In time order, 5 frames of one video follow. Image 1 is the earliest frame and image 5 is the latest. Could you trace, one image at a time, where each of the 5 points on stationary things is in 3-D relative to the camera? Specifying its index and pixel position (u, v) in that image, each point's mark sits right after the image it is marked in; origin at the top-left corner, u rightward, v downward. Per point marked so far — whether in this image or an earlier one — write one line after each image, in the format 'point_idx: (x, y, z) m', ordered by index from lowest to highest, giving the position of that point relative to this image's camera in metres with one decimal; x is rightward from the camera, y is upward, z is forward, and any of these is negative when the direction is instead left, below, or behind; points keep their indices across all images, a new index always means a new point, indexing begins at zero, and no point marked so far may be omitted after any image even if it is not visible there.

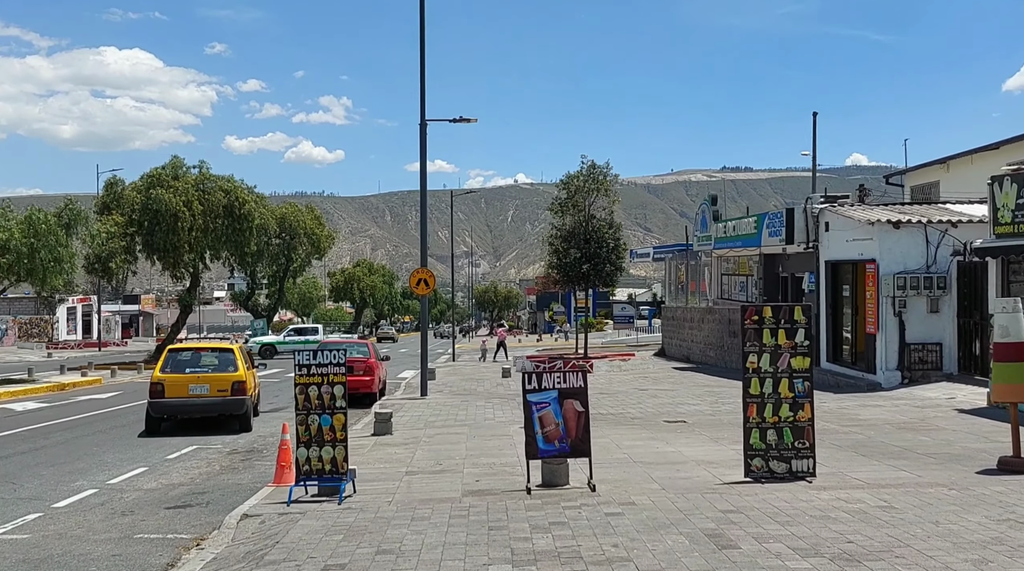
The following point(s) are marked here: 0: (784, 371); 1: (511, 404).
0: (+2.8, -0.9, +9.7) m
1: (0.0, -2.4, +19.0) m
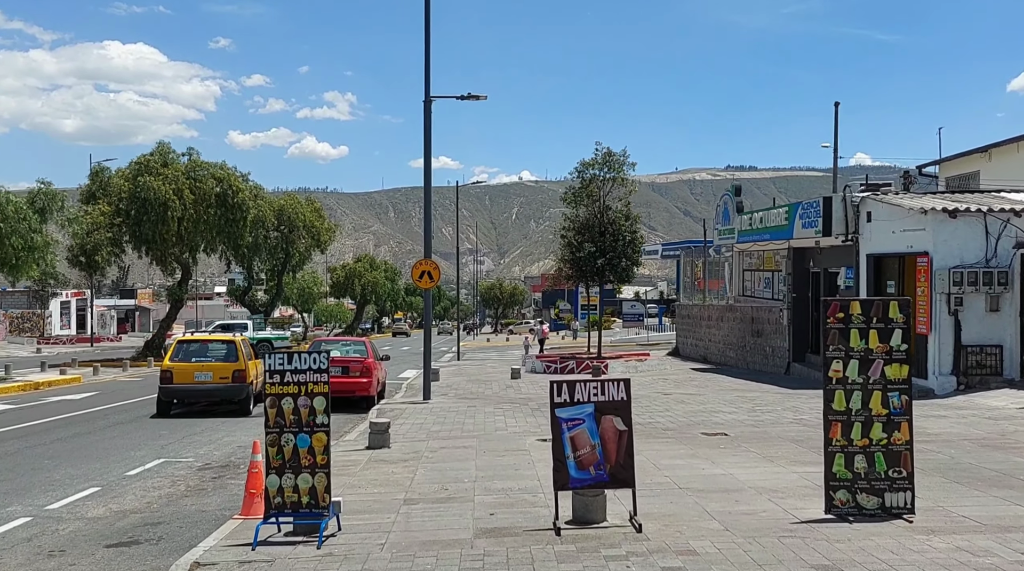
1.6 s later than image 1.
0: (+3.0, -0.8, +7.8) m
1: (+0.2, -2.3, +17.1) m
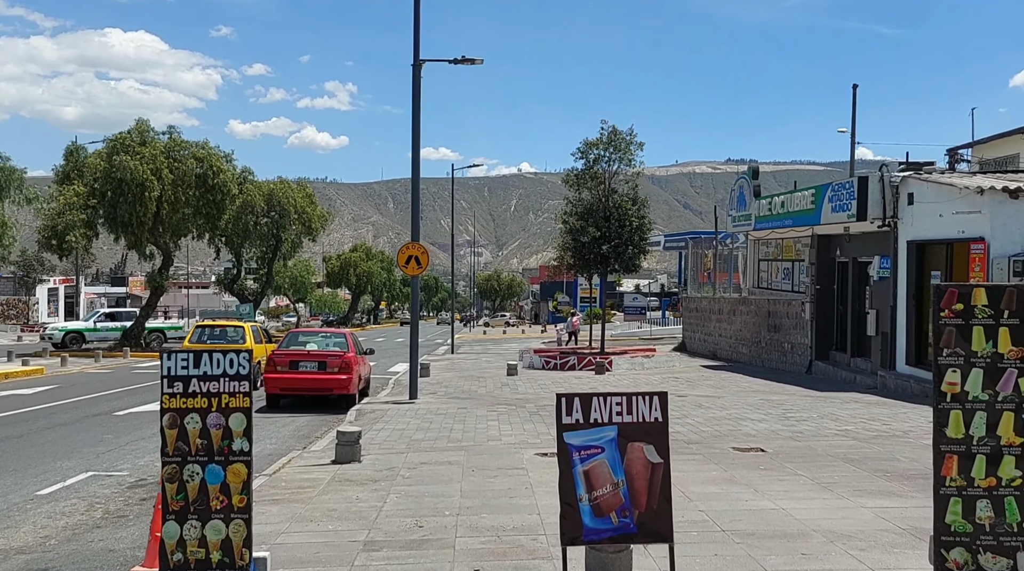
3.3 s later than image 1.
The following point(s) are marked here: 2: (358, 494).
0: (+3.0, -0.7, +5.6) m
1: (+0.1, -2.1, +15.0) m
2: (-1.5, -2.0, +8.9) m
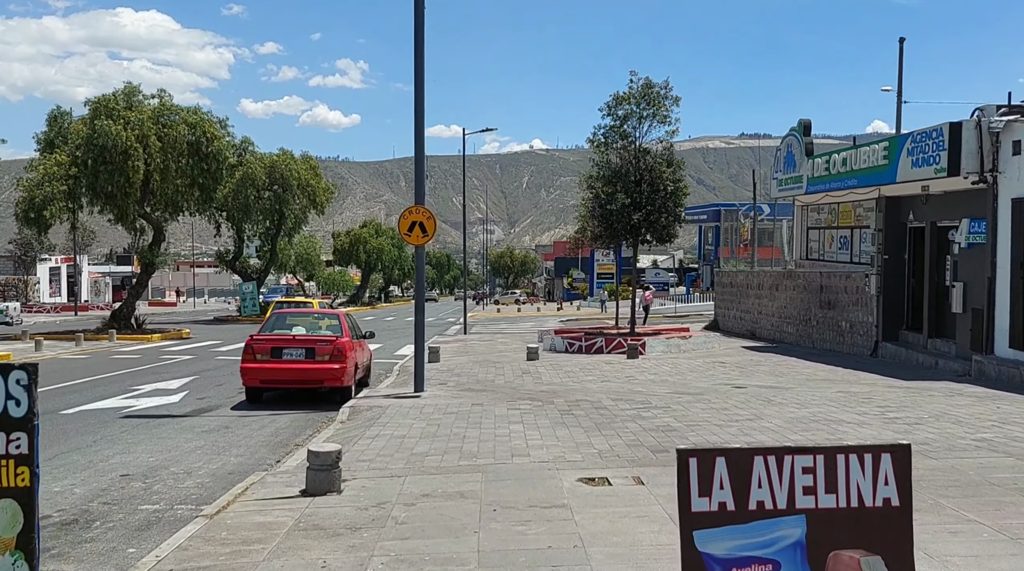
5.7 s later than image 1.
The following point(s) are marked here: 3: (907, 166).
0: (+3.2, -0.5, +2.6) m
1: (+0.5, -1.7, +12.1) m
2: (-1.2, -1.7, +6.0) m
3: (+7.5, +2.3, +17.8) m
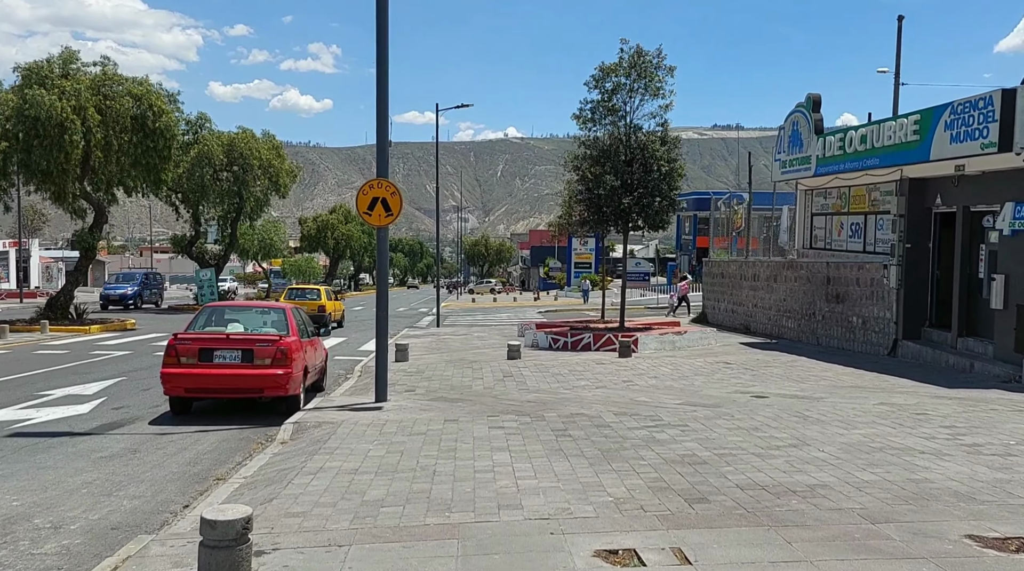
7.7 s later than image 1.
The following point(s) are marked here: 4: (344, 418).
0: (+3.3, -0.5, +0.3) m
1: (+0.3, -1.6, +9.7) m
2: (-1.2, -1.7, +3.6) m
3: (+7.2, +2.4, +15.5) m
4: (-2.1, -1.6, +11.4) m
